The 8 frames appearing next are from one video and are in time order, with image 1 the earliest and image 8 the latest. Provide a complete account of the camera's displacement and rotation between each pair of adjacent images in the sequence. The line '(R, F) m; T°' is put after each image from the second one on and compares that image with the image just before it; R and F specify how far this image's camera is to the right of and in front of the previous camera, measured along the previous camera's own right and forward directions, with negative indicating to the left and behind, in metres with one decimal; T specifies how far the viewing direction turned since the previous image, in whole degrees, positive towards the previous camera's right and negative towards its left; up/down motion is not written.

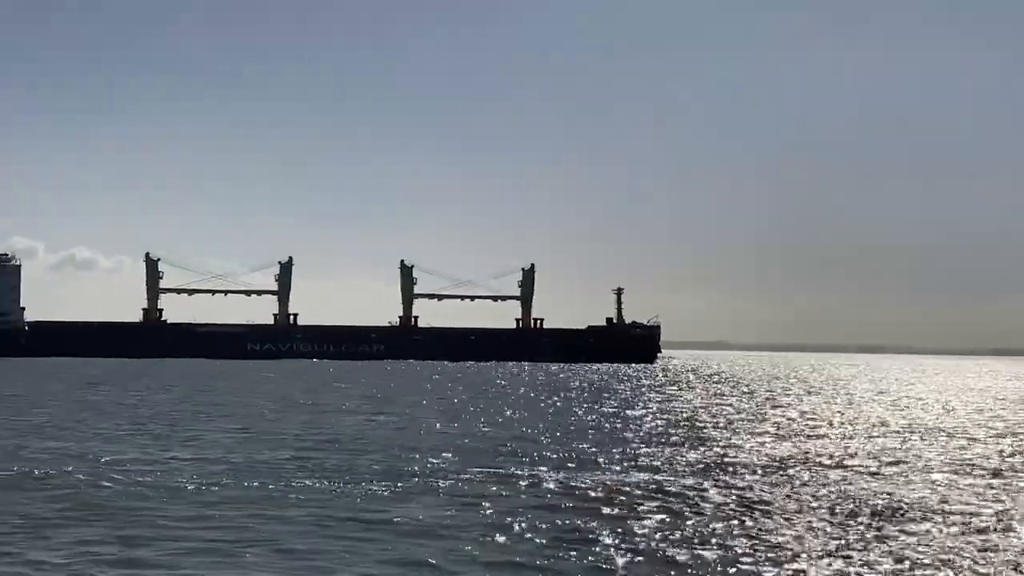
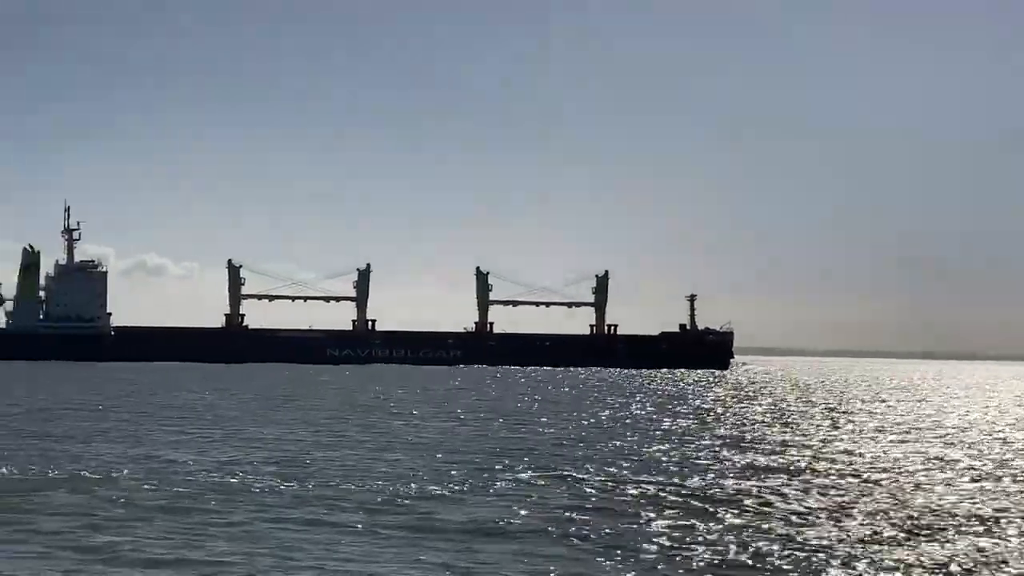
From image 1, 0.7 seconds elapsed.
(-1.7, -0.6) m; -2°
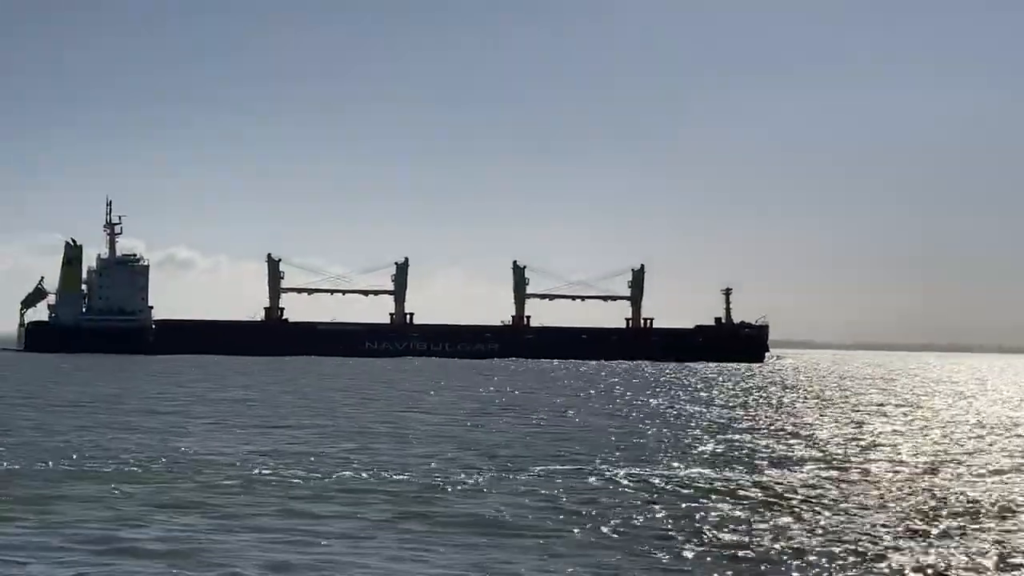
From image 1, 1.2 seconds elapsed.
(-1.2, -0.4) m; 0°
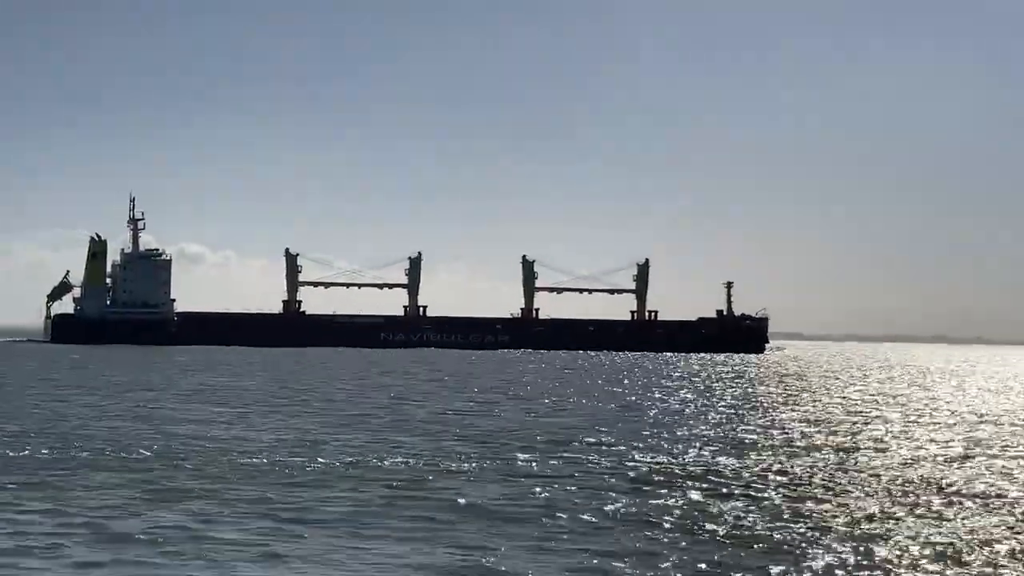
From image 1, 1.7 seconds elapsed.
(-0.4, -1.4) m; 0°
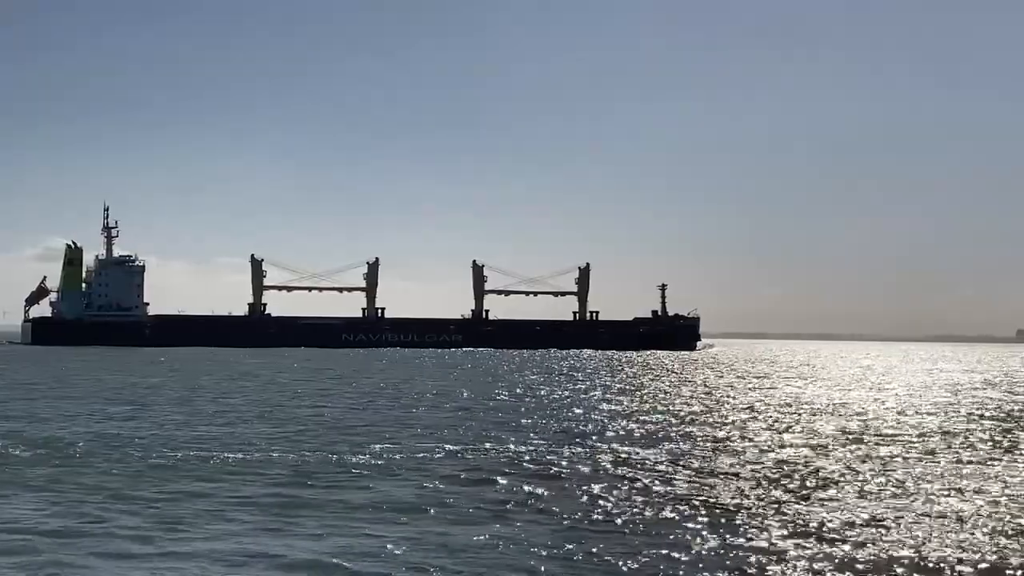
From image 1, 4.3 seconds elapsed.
(+1.3, -2.7) m; +1°
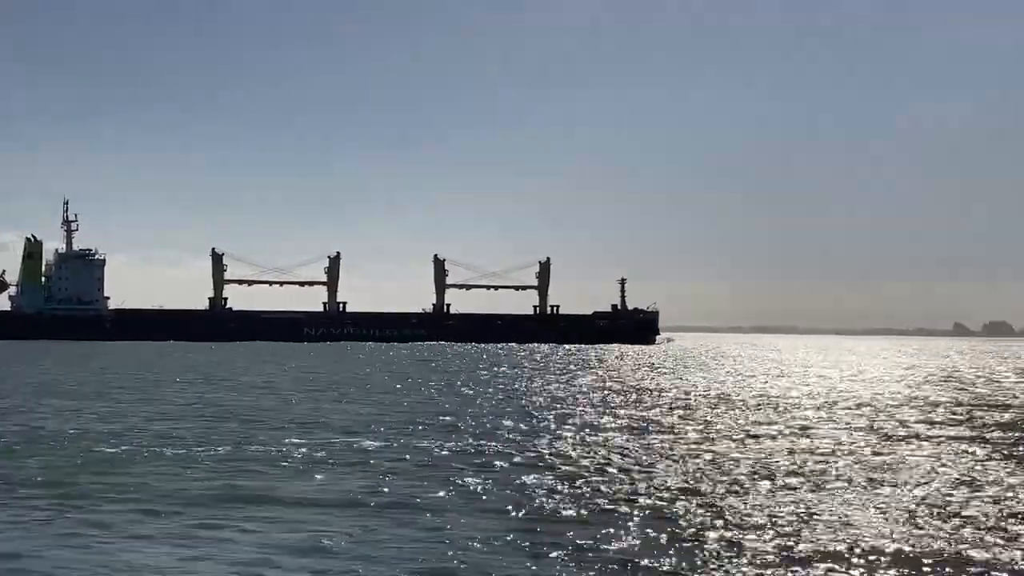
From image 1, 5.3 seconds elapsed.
(+0.9, -0.2) m; +1°
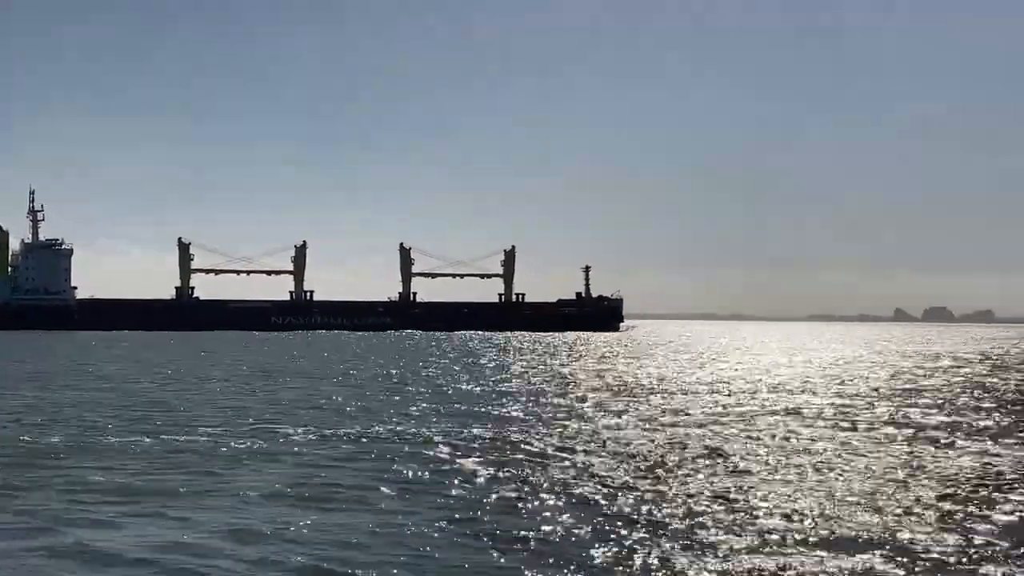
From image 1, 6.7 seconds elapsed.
(+1.3, -0.1) m; 0°
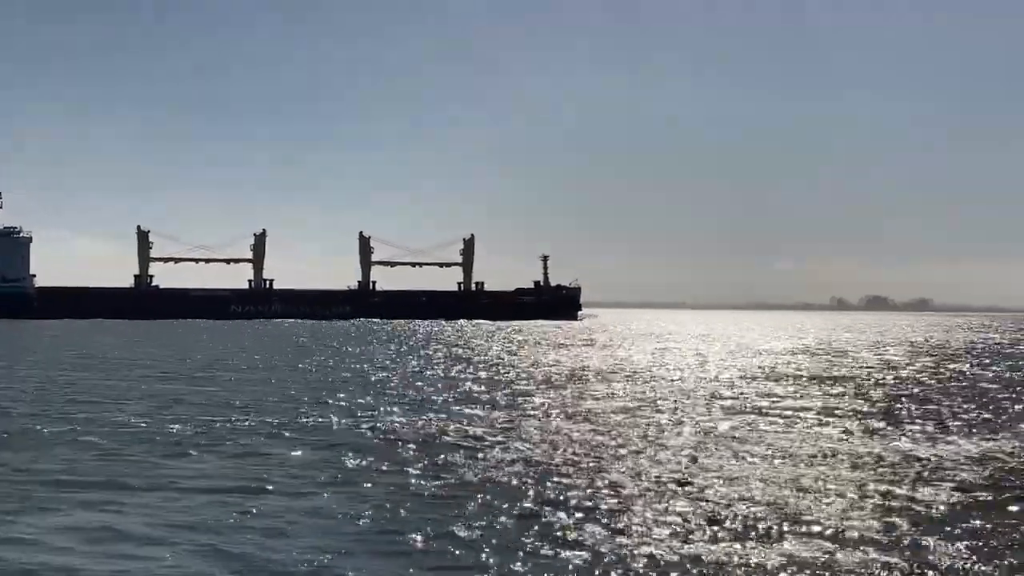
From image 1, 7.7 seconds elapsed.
(+1.2, -0.2) m; +1°
